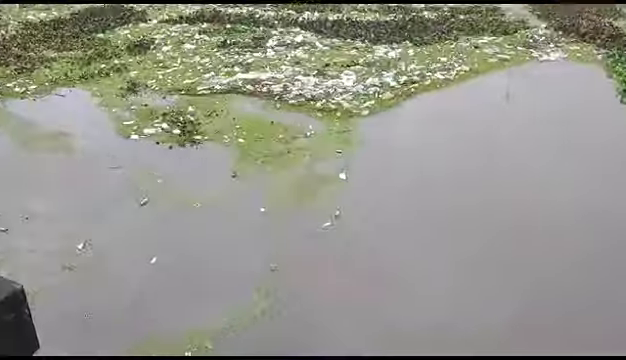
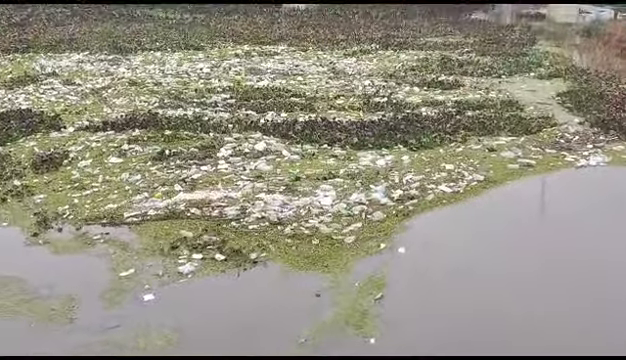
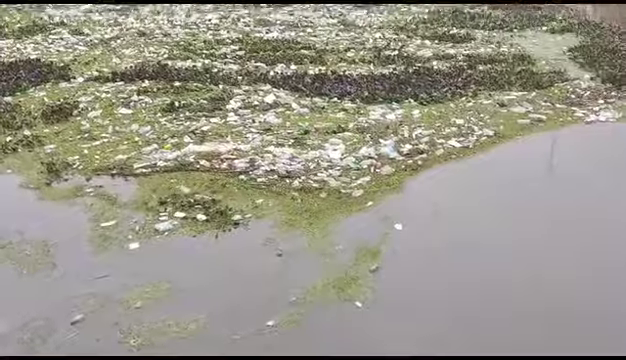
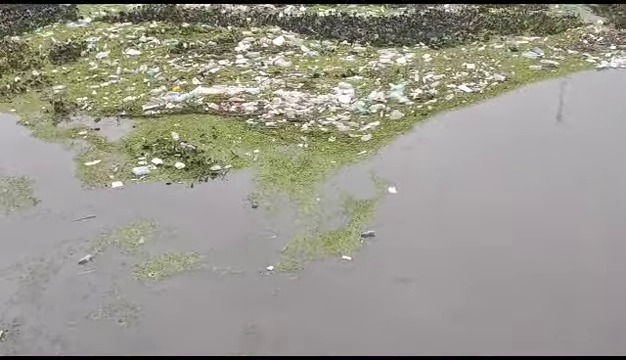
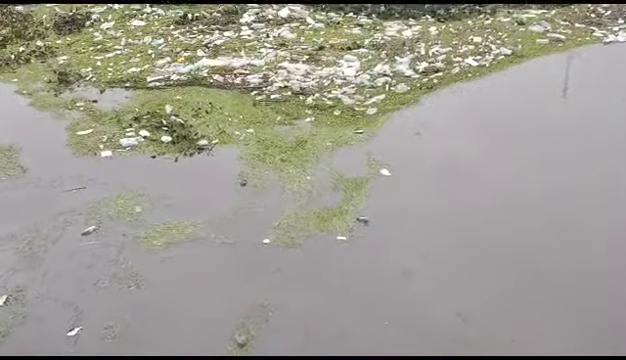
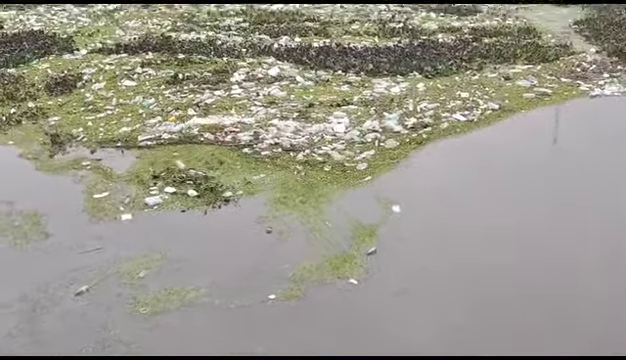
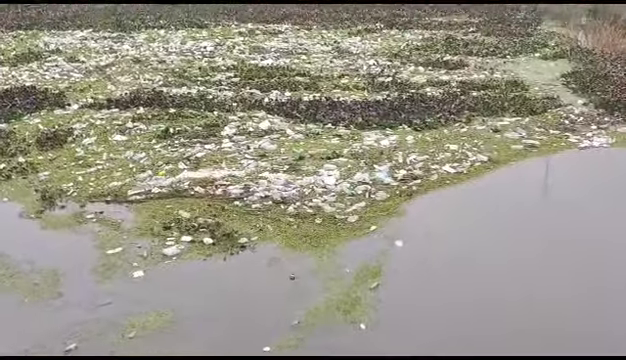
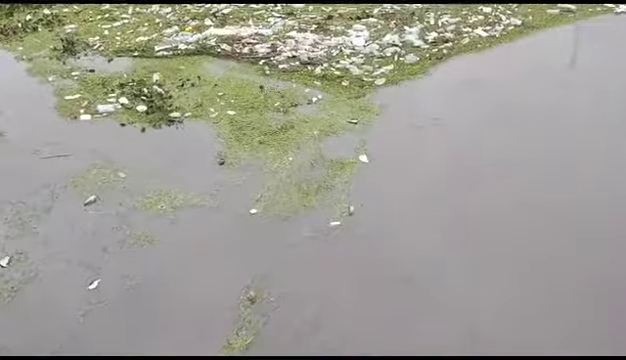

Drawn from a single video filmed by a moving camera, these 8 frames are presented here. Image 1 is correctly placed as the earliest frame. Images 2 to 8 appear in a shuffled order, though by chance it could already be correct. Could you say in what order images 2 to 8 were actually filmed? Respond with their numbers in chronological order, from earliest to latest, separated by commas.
8, 5, 4, 6, 3, 7, 2
